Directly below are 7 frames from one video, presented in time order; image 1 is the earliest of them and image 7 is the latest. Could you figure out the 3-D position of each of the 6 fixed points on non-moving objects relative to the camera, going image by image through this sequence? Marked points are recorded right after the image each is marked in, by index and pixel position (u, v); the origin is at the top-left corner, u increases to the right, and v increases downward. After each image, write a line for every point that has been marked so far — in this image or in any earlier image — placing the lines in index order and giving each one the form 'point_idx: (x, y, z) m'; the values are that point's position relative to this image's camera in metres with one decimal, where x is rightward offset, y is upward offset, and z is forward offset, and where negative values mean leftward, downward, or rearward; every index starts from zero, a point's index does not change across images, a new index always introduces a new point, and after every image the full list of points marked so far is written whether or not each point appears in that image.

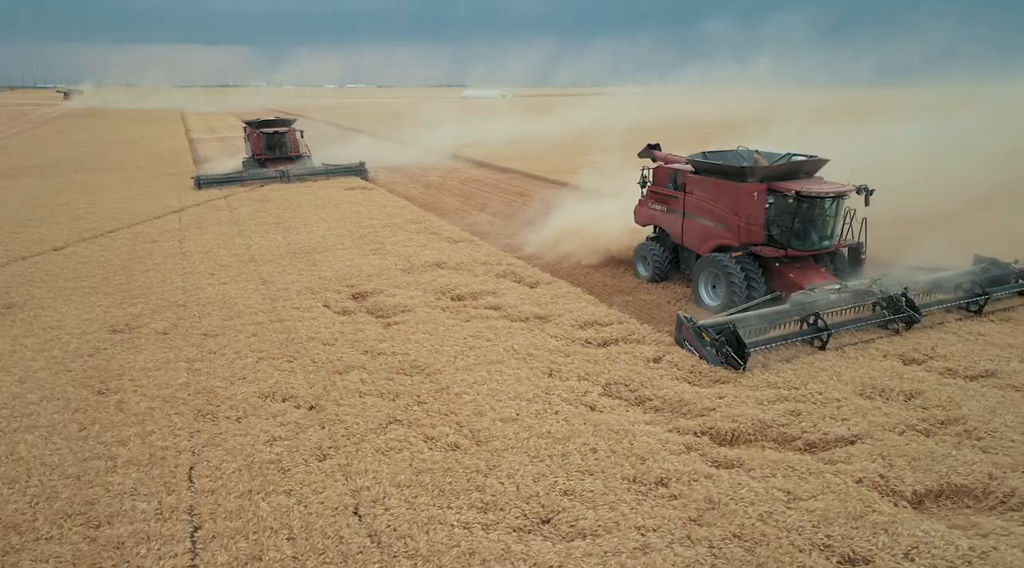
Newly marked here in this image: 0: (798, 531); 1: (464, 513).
0: (+1.9, -1.7, +4.7) m
1: (-0.4, -1.7, +5.1) m
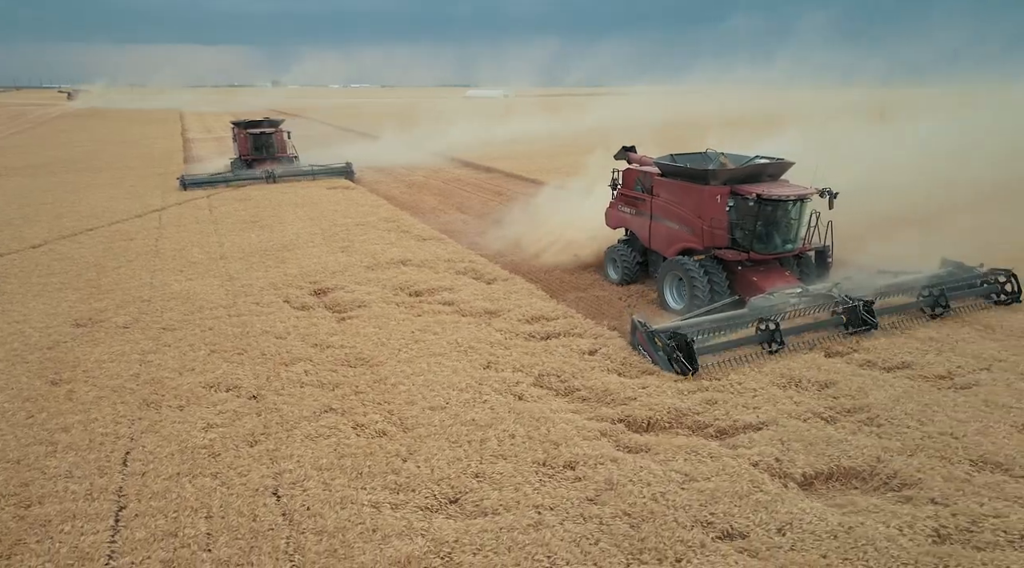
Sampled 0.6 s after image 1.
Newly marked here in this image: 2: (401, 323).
0: (+1.2, -1.6, +5.0) m
1: (-1.1, -1.6, +5.4) m
2: (-1.5, -0.5, +9.4) m
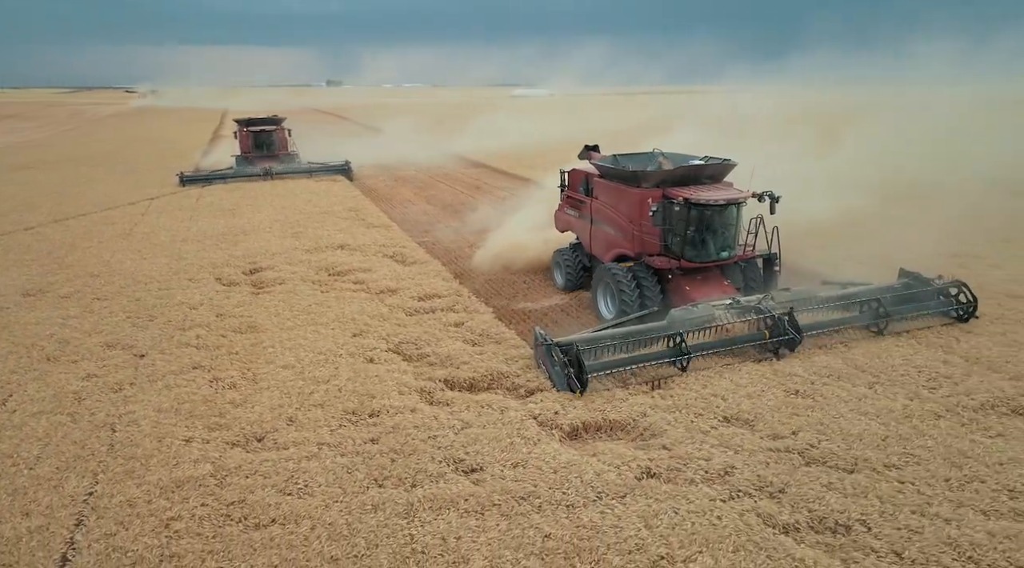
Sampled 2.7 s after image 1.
0: (-0.5, -1.3, +5.7) m
1: (-2.8, -1.3, +6.2) m
2: (-3.0, -0.2, +10.1) m
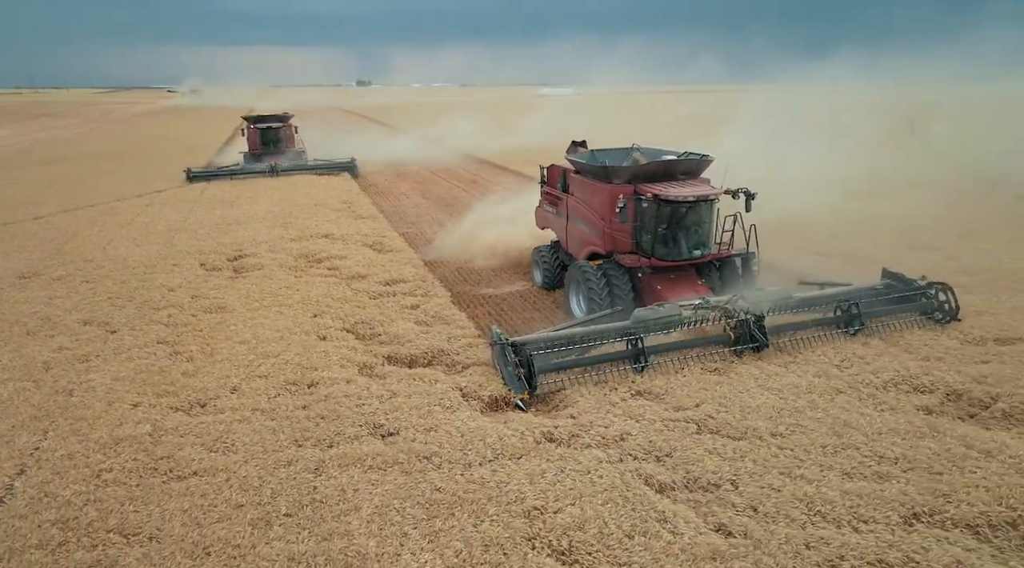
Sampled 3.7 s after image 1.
0: (-1.2, -1.1, +6.0) m
1: (-3.5, -1.1, +6.6) m
2: (-3.6, 0.0, +10.6) m
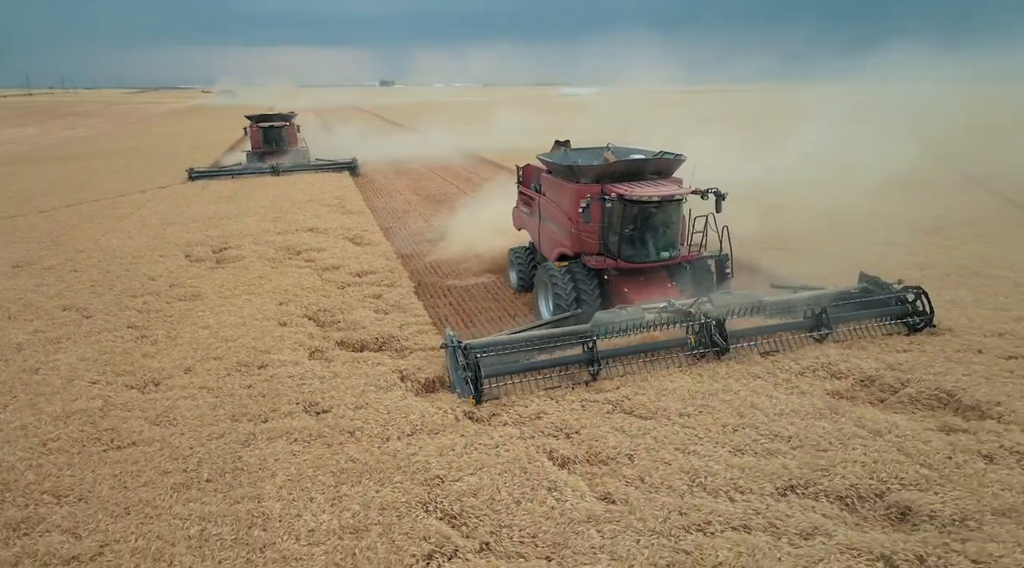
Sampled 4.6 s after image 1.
0: (-1.9, -1.0, +6.3) m
1: (-4.1, -0.9, +7.0) m
2: (-4.1, +0.2, +11.0) m
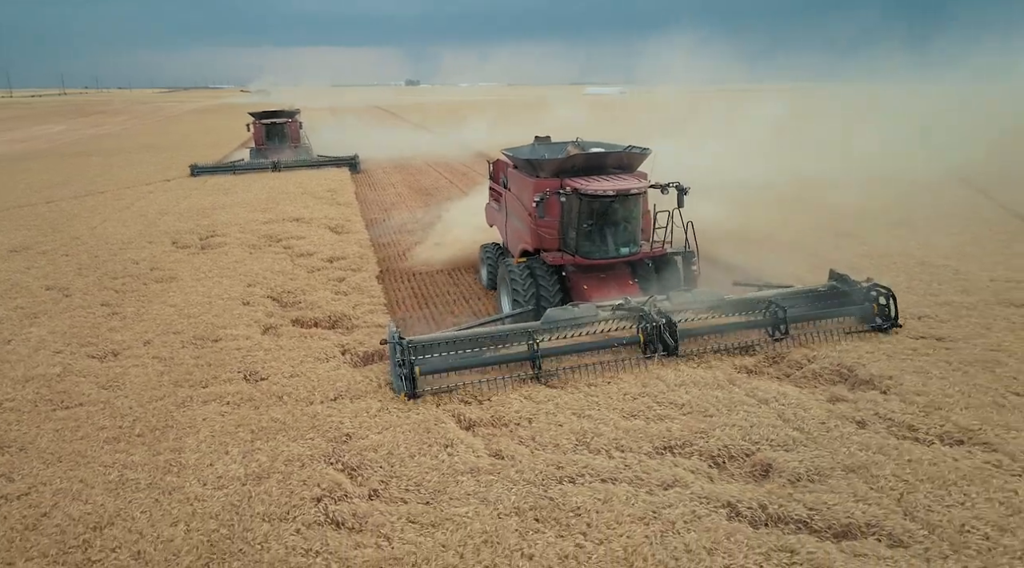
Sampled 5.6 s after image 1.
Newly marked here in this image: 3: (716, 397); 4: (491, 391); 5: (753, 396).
0: (-2.5, -0.8, +6.8) m
1: (-4.8, -0.7, +7.5) m
2: (-4.6, +0.4, +11.4) m
3: (+1.6, -0.9, +5.5) m
4: (-0.2, -0.9, +5.9) m
5: (+1.9, -0.9, +5.4) m
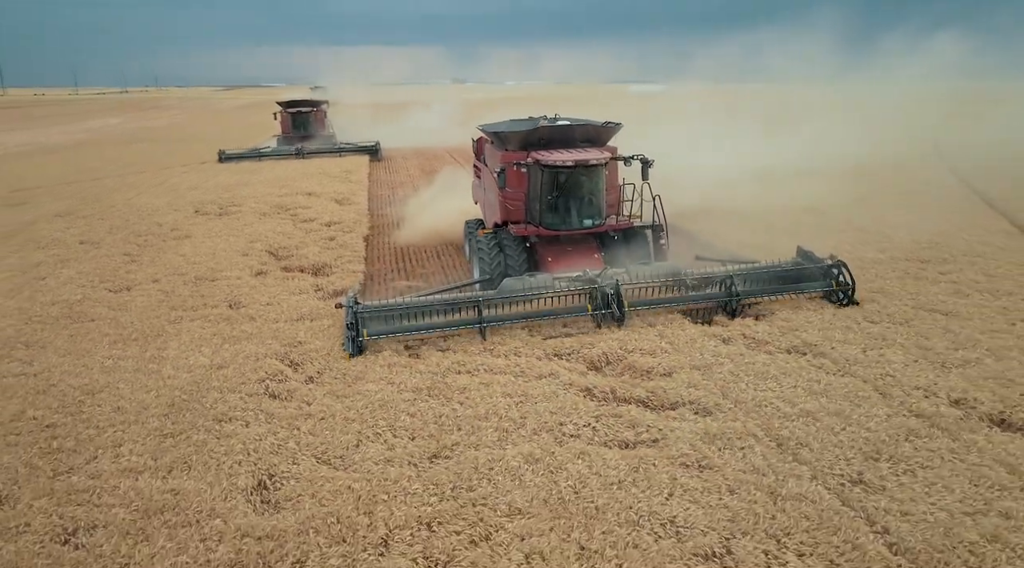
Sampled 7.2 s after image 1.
0: (-3.1, -0.1, +7.9) m
1: (-5.3, 0.0, +8.7) m
2: (-4.9, +1.1, +12.7) m
3: (+0.9, -0.3, +6.4) m
4: (-0.8, -0.3, +6.9) m
5: (+1.2, -0.3, +6.3) m
